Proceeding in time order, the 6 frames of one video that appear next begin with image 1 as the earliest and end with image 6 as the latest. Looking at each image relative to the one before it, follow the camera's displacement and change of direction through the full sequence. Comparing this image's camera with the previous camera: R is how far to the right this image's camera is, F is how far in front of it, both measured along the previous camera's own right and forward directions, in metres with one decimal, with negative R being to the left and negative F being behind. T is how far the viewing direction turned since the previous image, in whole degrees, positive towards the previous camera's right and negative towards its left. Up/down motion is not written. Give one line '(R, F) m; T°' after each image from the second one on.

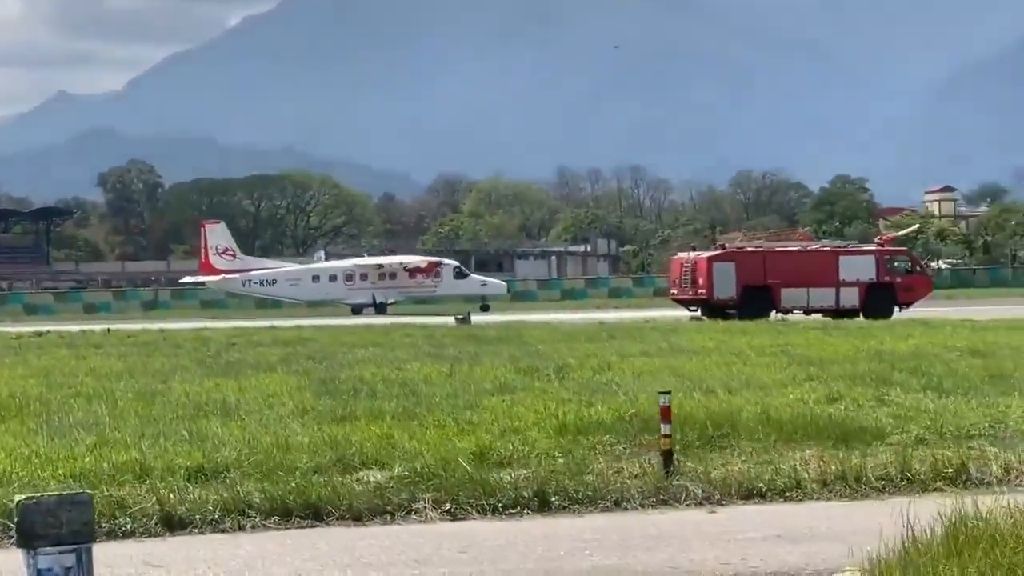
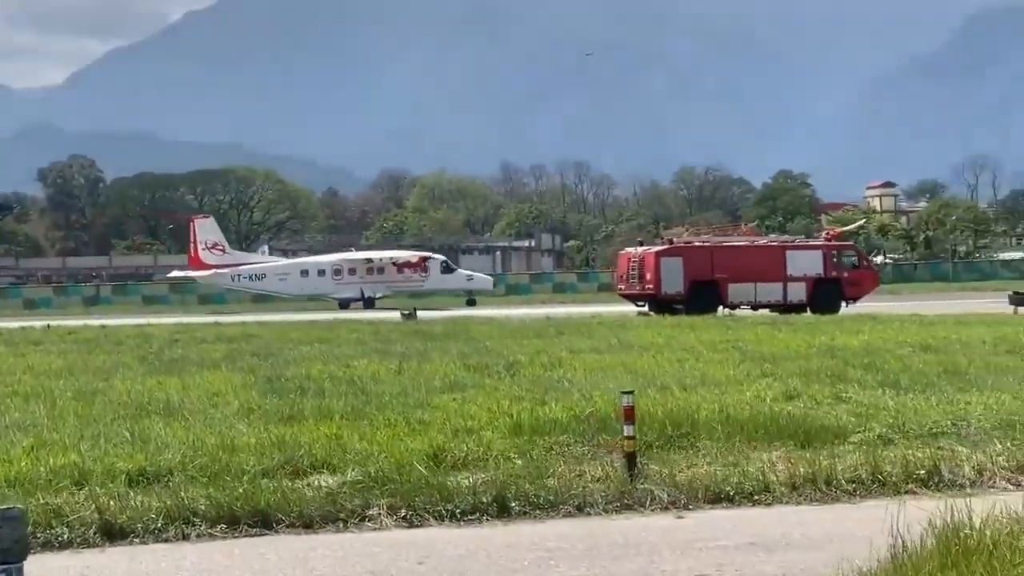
(-0.2, +0.8) m; +3°
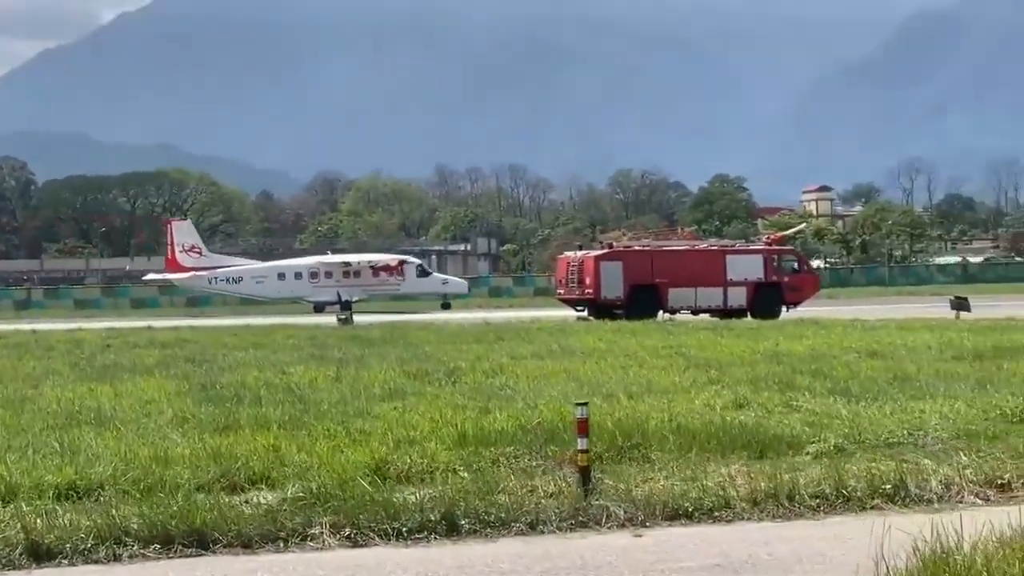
(-0.2, +0.9) m; +3°
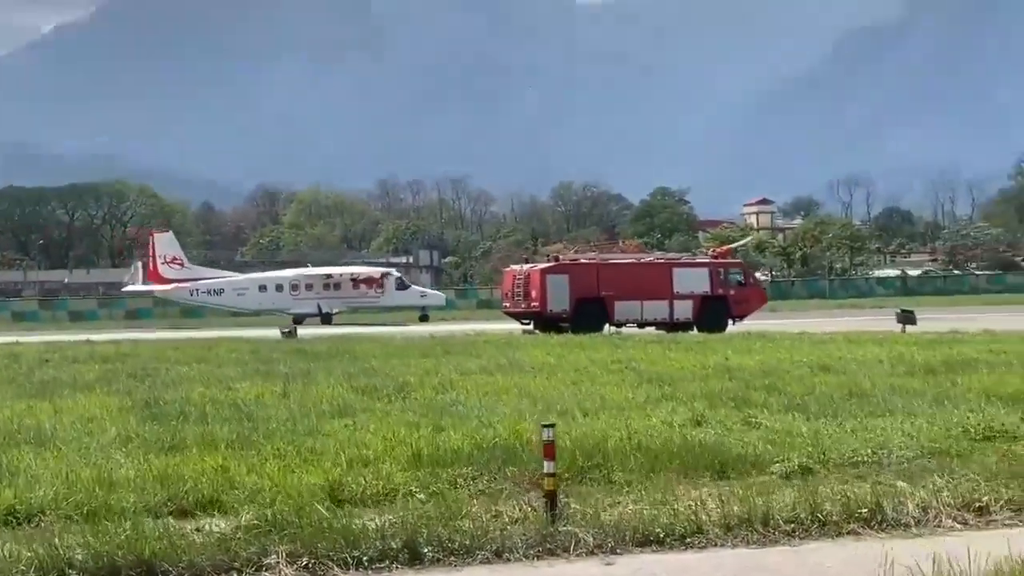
(-0.3, +0.6) m; +3°
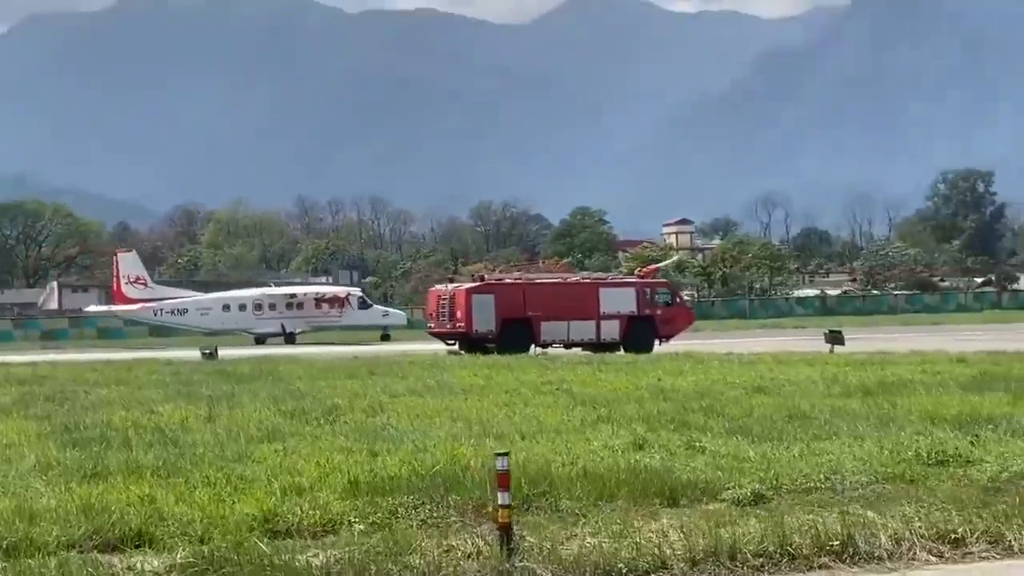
(-0.5, +0.8) m; +4°
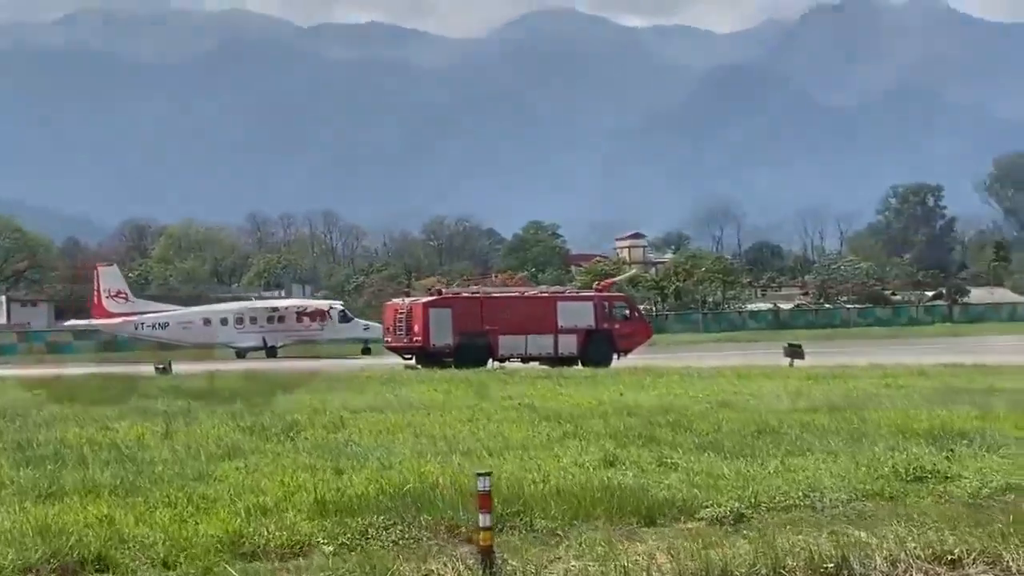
(+3.6, -0.7) m; -11°
